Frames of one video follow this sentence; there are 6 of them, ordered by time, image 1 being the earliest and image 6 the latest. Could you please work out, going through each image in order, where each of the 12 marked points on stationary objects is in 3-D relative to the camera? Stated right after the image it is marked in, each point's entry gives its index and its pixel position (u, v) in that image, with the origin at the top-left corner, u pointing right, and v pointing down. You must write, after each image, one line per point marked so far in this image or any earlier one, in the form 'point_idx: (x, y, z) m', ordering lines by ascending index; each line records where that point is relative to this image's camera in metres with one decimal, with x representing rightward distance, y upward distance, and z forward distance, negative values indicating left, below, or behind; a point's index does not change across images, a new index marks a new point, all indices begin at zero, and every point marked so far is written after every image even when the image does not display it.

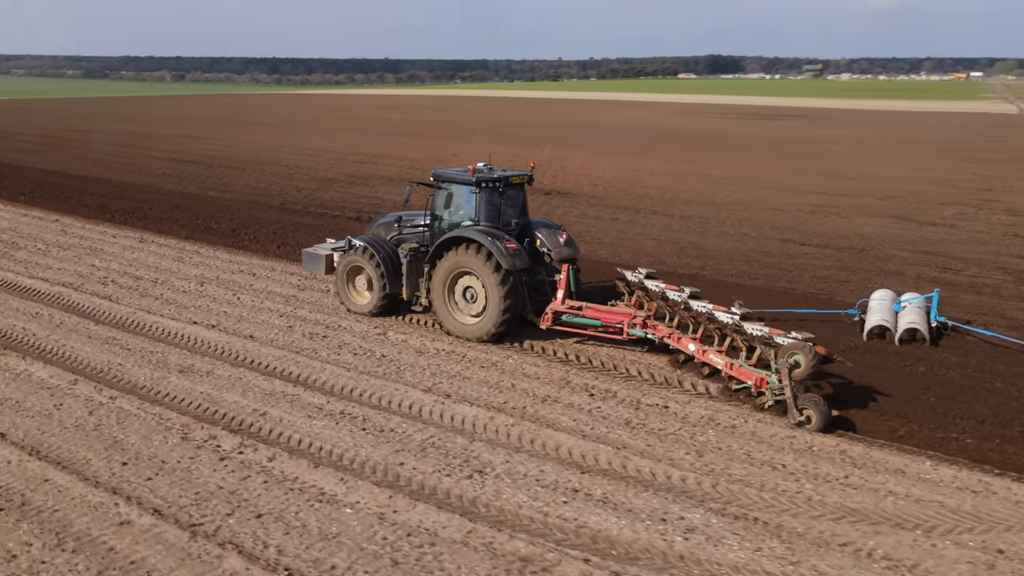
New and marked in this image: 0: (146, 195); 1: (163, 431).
0: (-6.1, +1.5, +16.4) m
1: (-2.2, -0.9, +6.3) m
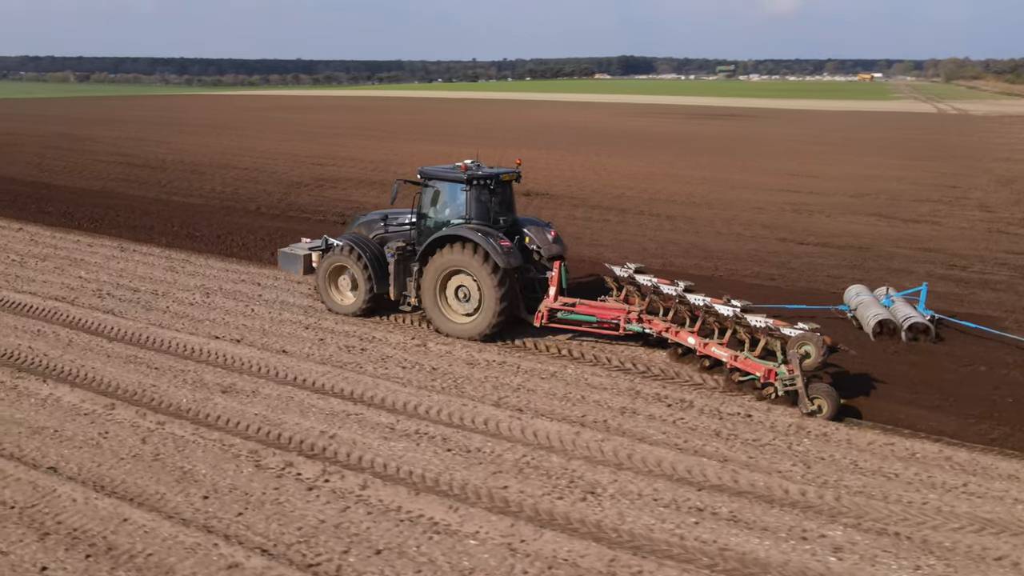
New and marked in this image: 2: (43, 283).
0: (-6.4, +1.4, +15.5) m
1: (-1.6, -1.0, +5.8) m
2: (-4.9, 0.0, +10.1) m
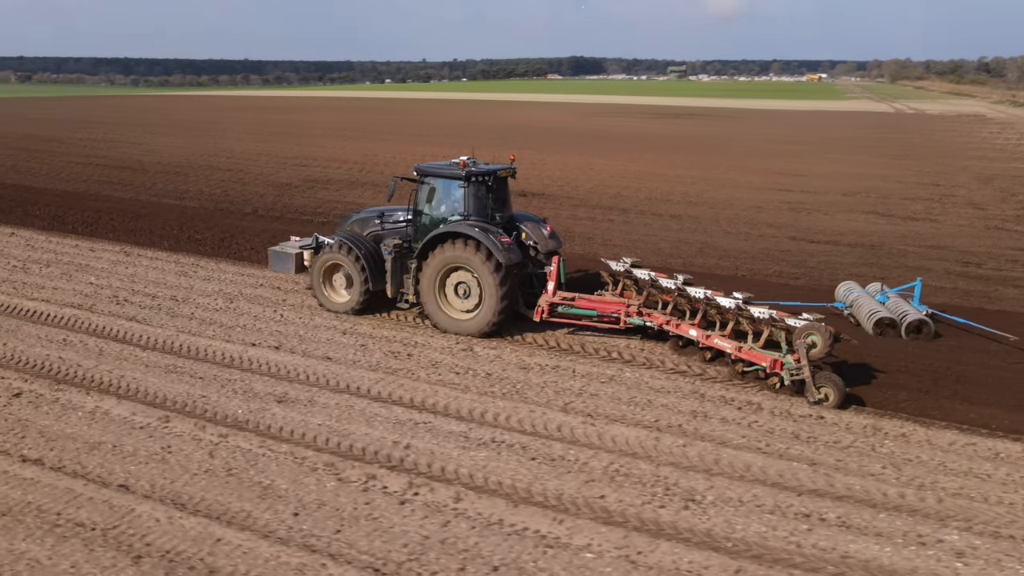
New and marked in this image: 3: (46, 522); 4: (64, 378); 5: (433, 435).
0: (-6.3, +1.3, +15.0) m
1: (-1.1, -1.0, +5.5) m
2: (-4.6, 0.0, +9.7) m
3: (-2.3, -1.2, +4.9) m
4: (-3.2, -0.7, +7.1) m
5: (-0.5, -0.9, +6.1) m
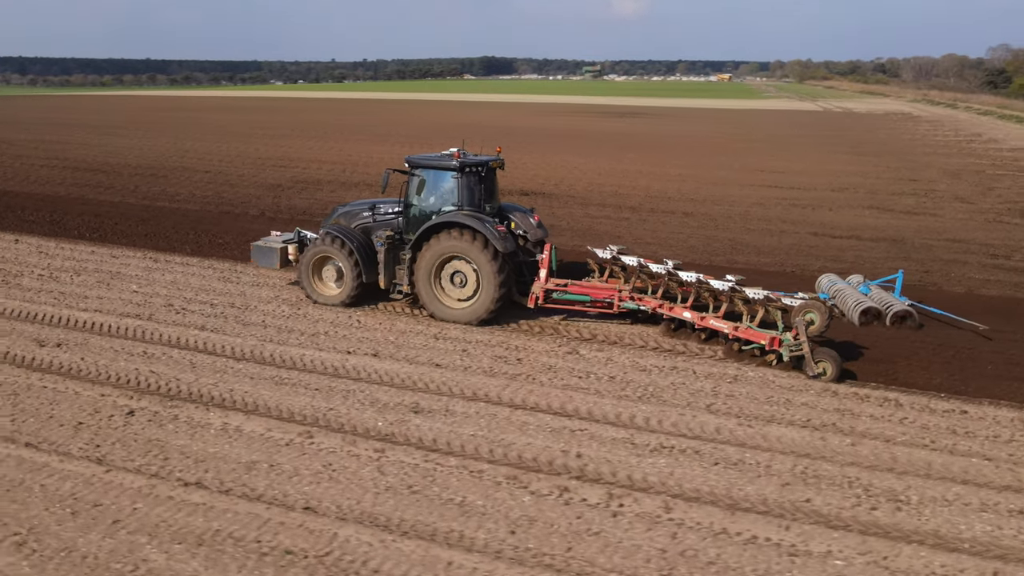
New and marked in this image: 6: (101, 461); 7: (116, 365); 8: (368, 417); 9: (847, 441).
0: (-6.1, +1.2, +14.3) m
1: (-0.1, -1.1, +5.2) m
2: (-3.9, -0.1, +9.1) m
3: (-1.2, -1.2, +4.5) m
4: (-2.3, -0.7, +6.6) m
5: (+0.6, -0.9, +5.9) m
6: (-2.3, -1.0, +5.5) m
7: (-2.9, -0.6, +7.2) m
8: (-0.9, -0.8, +6.2) m
9: (+2.0, -0.9, +6.0) m
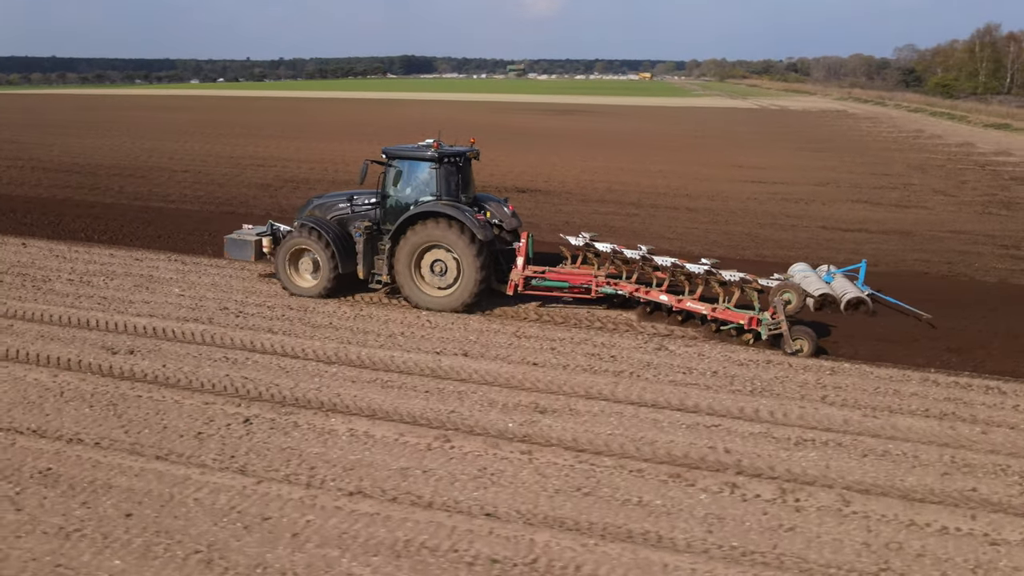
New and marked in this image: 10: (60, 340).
0: (-5.9, +1.1, +13.7) m
1: (+0.8, -1.0, +5.1) m
2: (-3.3, -0.1, +8.7) m
3: (-0.3, -1.2, +4.3) m
4: (-1.5, -0.7, +6.3) m
5: (+1.4, -0.9, +5.8) m
6: (-1.4, -1.0, +5.2) m
7: (-2.1, -0.6, +6.8) m
8: (-0.1, -0.8, +6.1) m
9: (+2.9, -0.9, +6.0) m
10: (-3.4, -0.4, +7.4) m
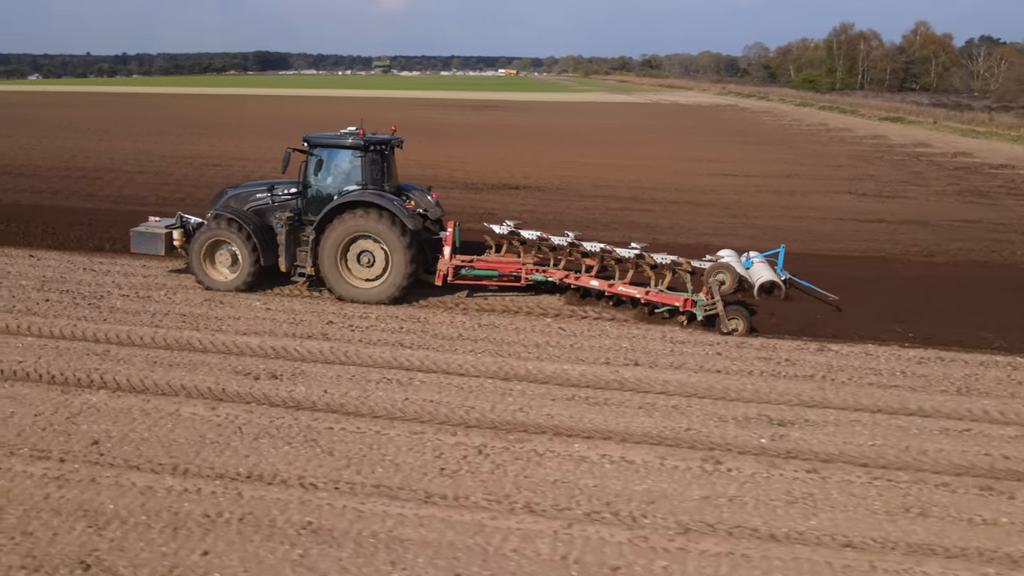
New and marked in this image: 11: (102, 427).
0: (-5.6, +0.9, +12.3) m
1: (+2.4, -1.0, +4.8) m
2: (-2.2, -0.3, +7.7) m
3: (+1.4, -1.2, +3.8) m
4: (-0.1, -0.8, +5.6) m
5: (+2.8, -0.9, +5.5) m
6: (+0.1, -1.0, +4.5) m
7: (-0.8, -0.7, +6.1) m
8: (+1.3, -0.8, +5.6) m
9: (+4.2, -0.8, +6.0) m
10: (-2.2, -0.5, +6.5) m
11: (-2.3, -0.8, +5.4) m
